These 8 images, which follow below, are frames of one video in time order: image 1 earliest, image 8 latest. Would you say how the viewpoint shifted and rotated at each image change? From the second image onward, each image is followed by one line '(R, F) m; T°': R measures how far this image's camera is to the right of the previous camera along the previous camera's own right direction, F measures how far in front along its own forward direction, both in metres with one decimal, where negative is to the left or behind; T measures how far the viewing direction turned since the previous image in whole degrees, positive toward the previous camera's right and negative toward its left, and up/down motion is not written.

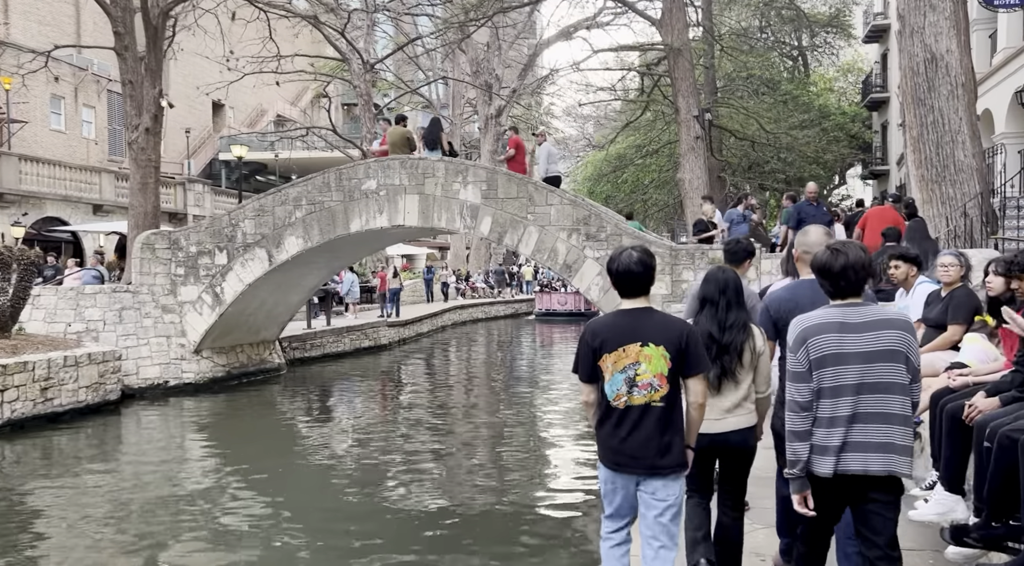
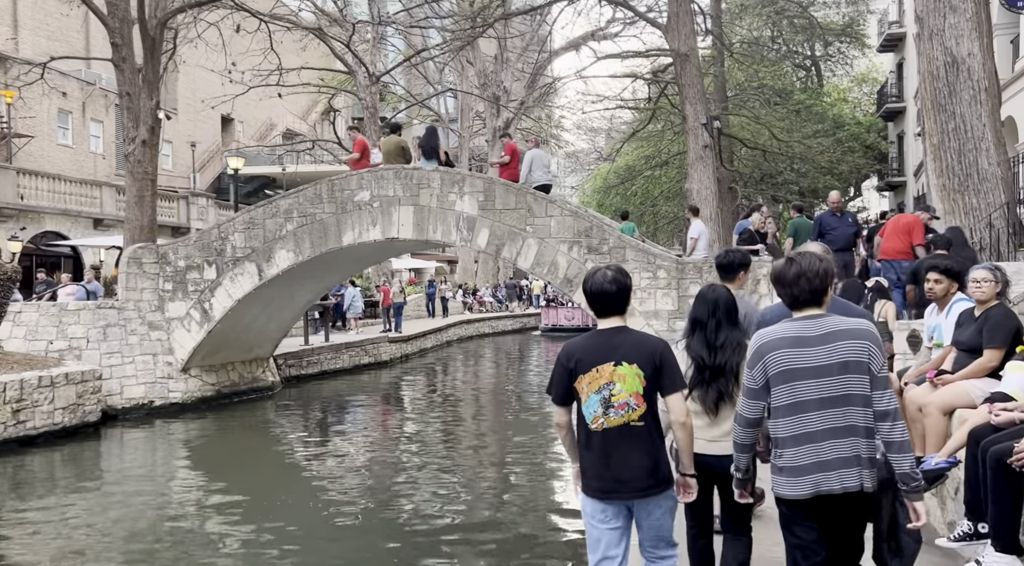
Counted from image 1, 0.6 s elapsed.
(+0.2, +0.6) m; -1°
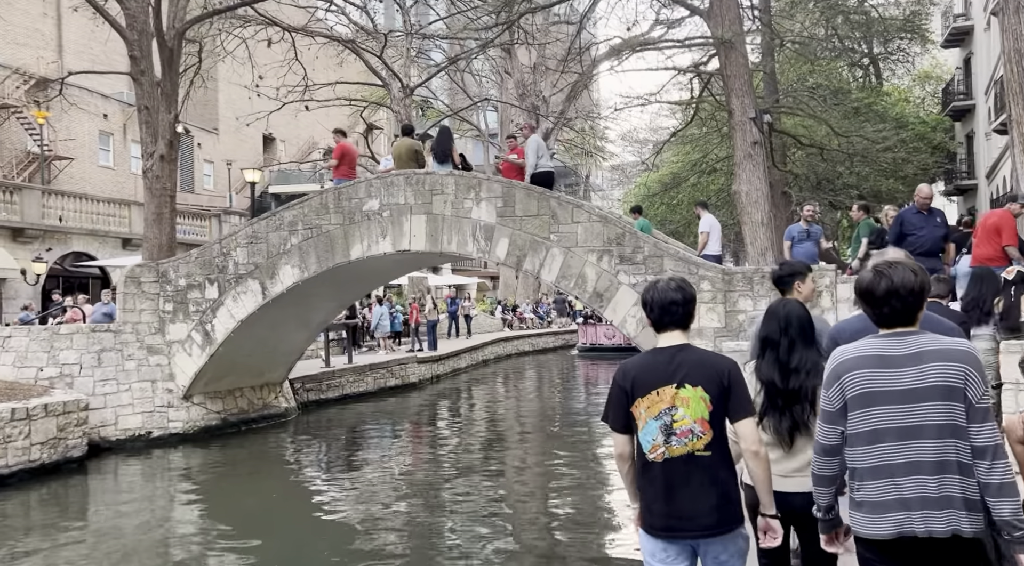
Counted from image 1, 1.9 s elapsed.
(+0.4, +1.4) m; -3°
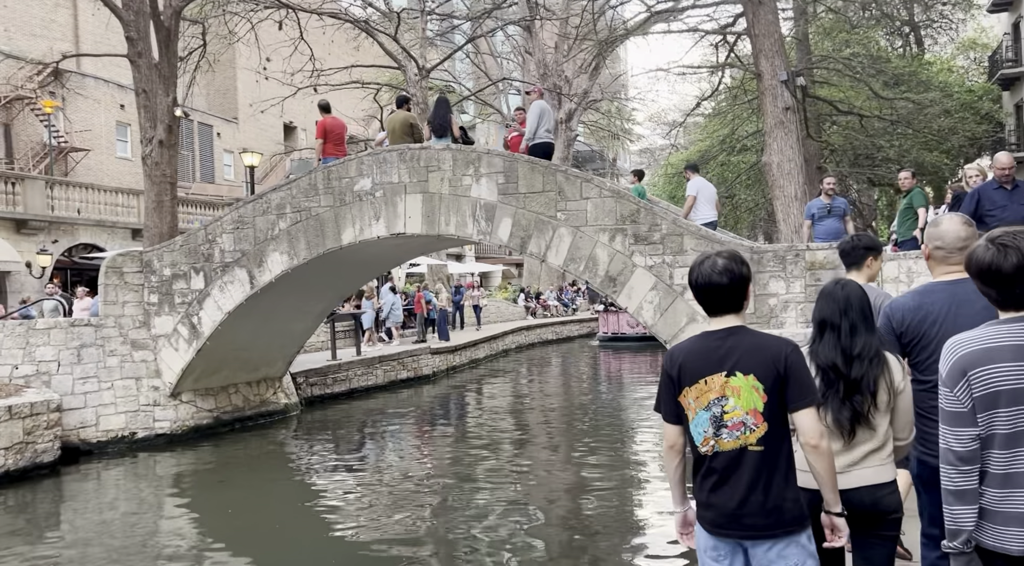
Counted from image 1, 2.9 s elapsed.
(+0.3, +1.1) m; -2°
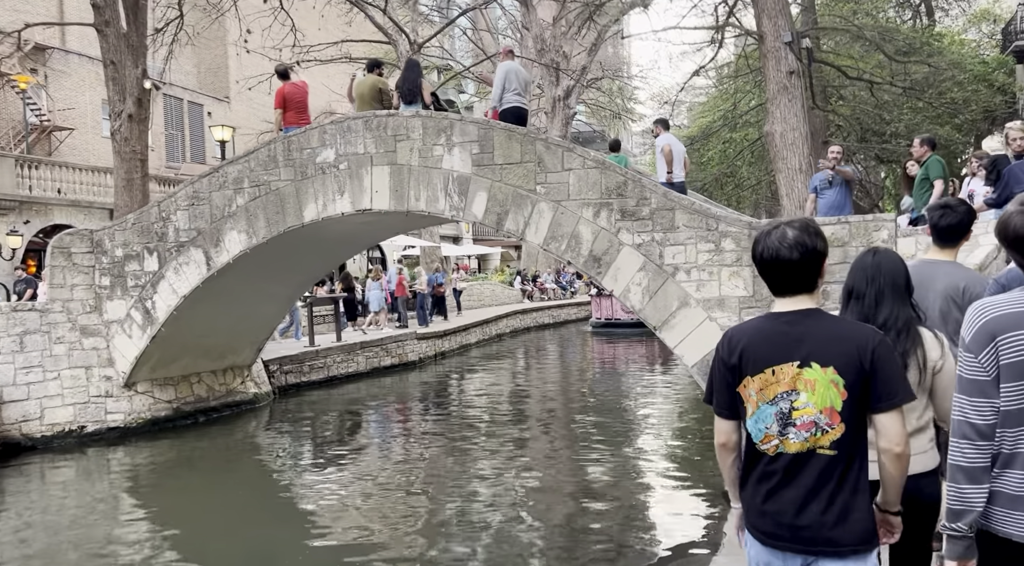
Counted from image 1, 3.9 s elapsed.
(+0.3, +1.0) m; 0°
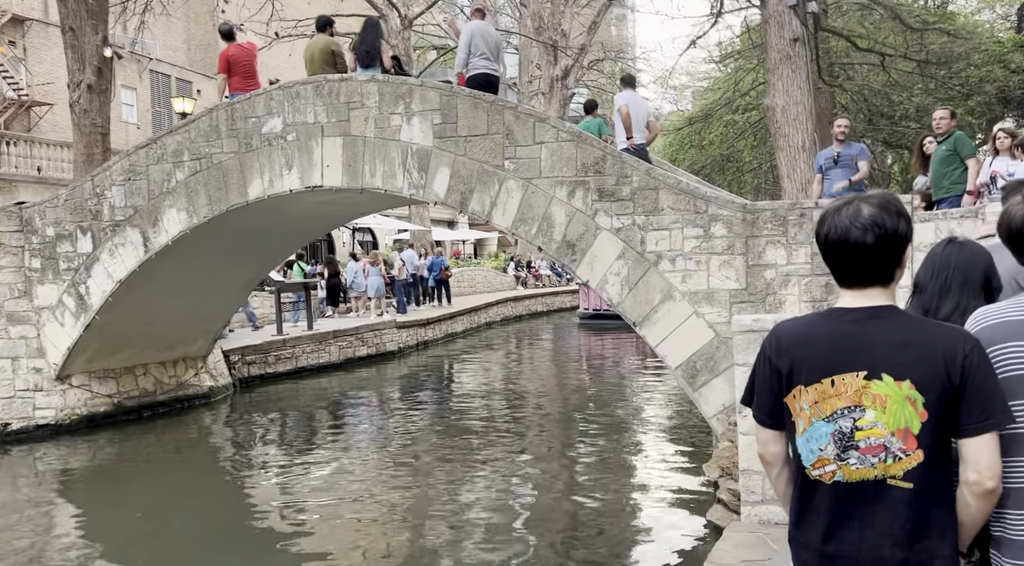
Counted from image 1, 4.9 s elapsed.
(+0.3, +1.1) m; 0°
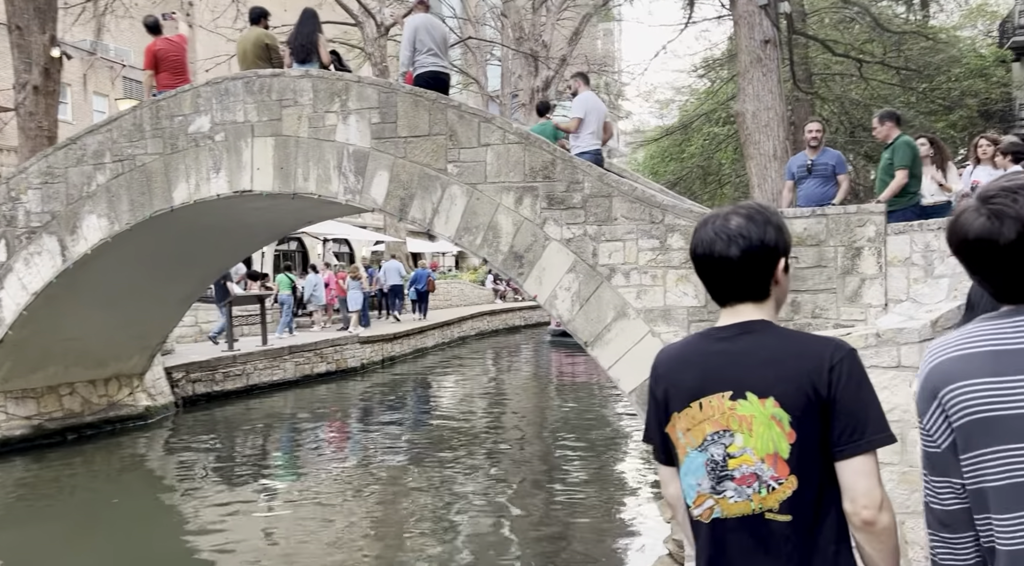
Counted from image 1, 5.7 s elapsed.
(+0.4, +0.7) m; +1°
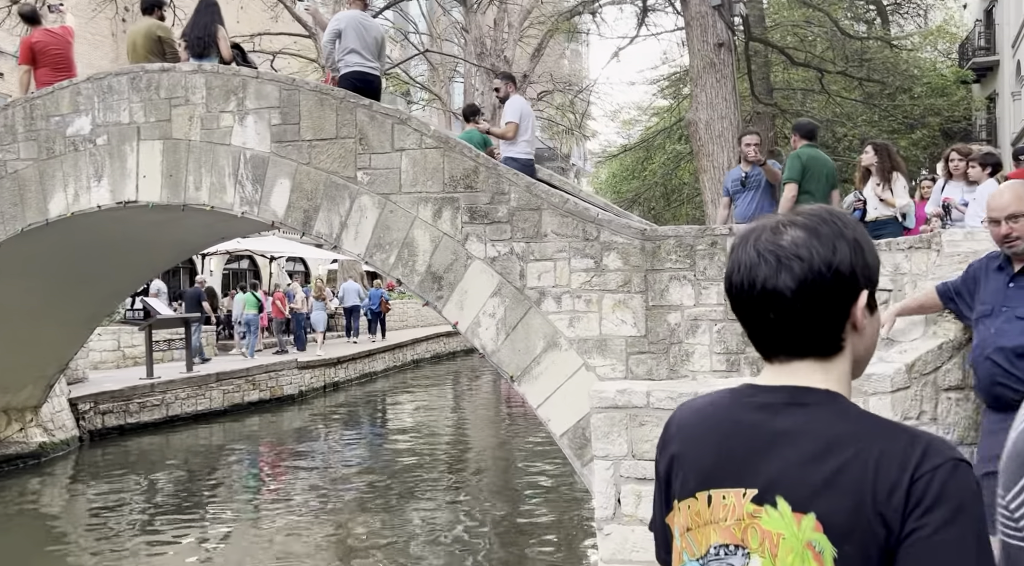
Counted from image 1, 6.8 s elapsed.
(+0.3, +1.0) m; +2°
